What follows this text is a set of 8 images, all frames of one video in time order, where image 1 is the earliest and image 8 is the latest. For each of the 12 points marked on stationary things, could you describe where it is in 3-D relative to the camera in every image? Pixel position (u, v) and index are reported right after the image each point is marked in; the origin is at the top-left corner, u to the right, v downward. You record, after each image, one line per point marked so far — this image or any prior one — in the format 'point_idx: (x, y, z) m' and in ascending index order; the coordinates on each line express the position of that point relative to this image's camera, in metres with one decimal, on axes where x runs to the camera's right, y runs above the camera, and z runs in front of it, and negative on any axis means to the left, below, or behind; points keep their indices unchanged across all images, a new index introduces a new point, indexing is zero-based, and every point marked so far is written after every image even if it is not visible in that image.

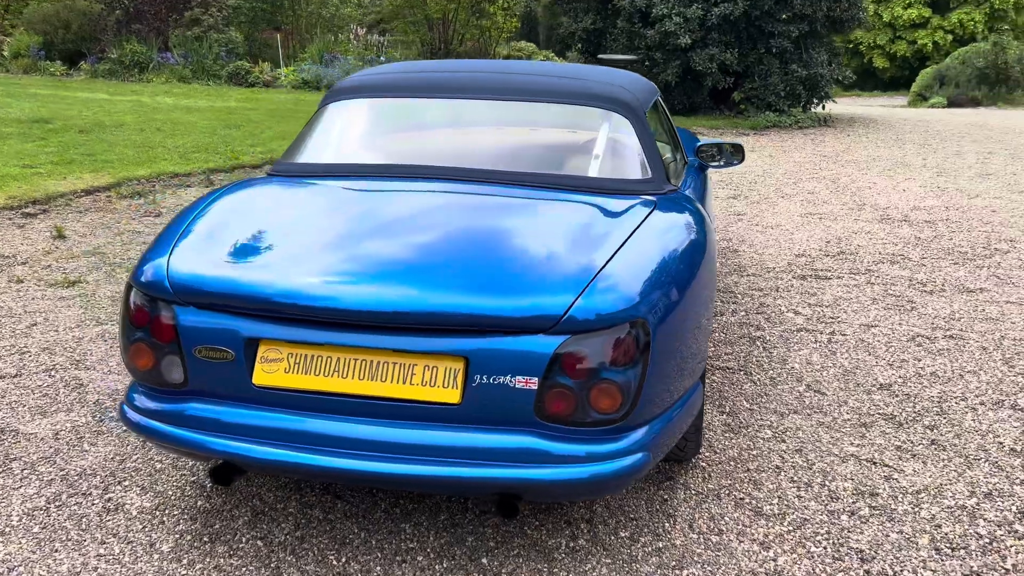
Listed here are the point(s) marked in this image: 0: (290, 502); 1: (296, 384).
0: (-0.6, -0.6, +2.5) m
1: (-0.5, -0.2, +2.1) m
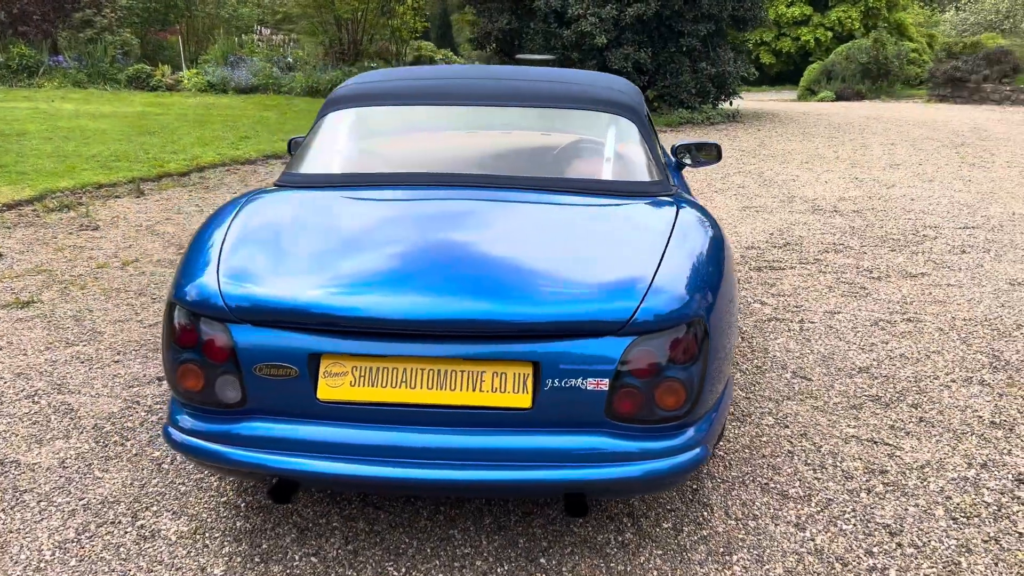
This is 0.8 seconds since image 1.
0: (-0.5, -0.6, +2.5) m
1: (-0.3, -0.2, +2.1) m
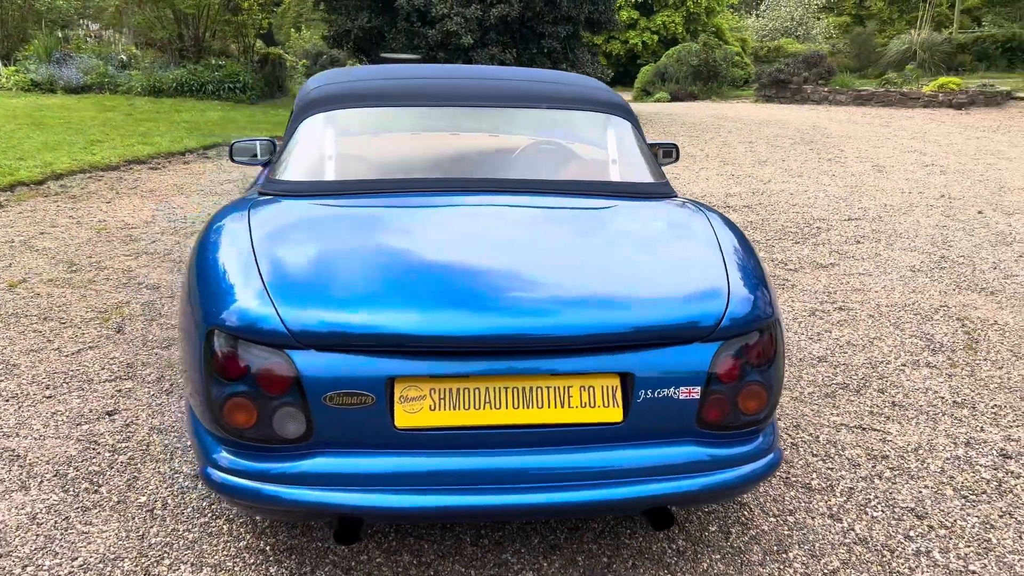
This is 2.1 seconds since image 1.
0: (-0.4, -0.7, +2.3) m
1: (-0.1, -0.3, +1.9) m
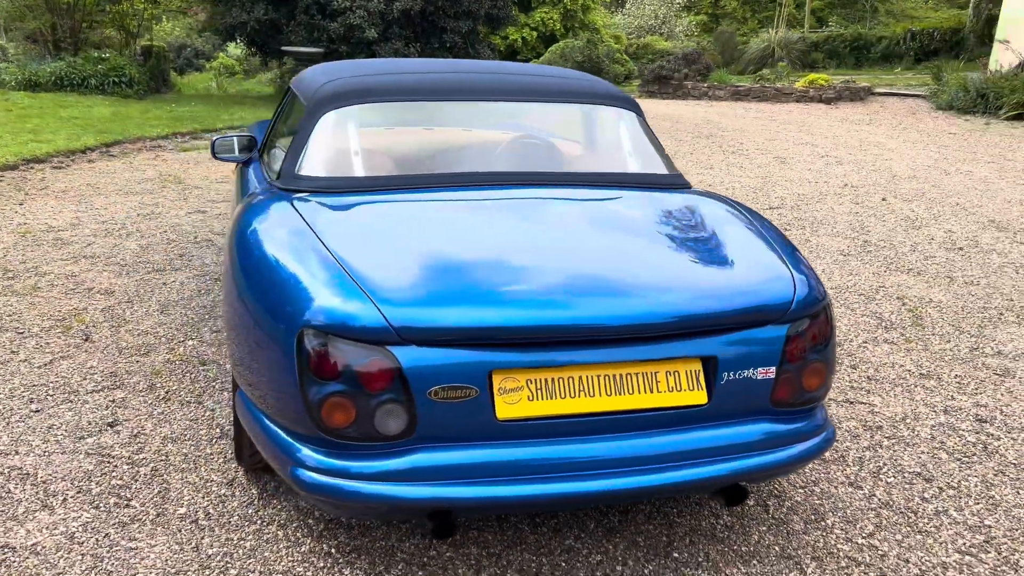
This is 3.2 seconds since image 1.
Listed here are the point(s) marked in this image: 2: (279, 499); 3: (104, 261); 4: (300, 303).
0: (-0.2, -0.7, +2.3) m
1: (+0.1, -0.3, +1.9) m
2: (-0.6, -0.6, +2.4) m
3: (-2.0, +0.1, +4.5) m
4: (-0.5, 0.0, +2.0) m
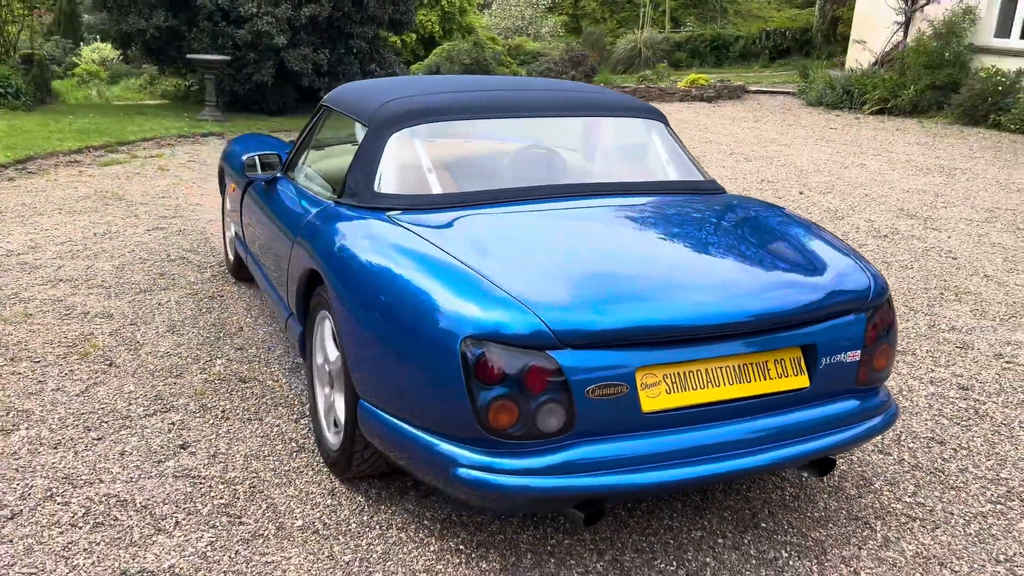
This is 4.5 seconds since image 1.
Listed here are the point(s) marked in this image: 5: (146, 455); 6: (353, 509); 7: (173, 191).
0: (+0.1, -0.7, +2.4) m
1: (+0.4, -0.3, +2.1) m
2: (-0.4, -0.6, +2.5) m
3: (-2.1, 0.0, +4.4) m
4: (-0.1, -0.1, +2.1) m
5: (-1.1, -0.5, +2.8) m
6: (-0.4, -0.6, +2.5) m
7: (-2.5, +0.7, +6.5) m
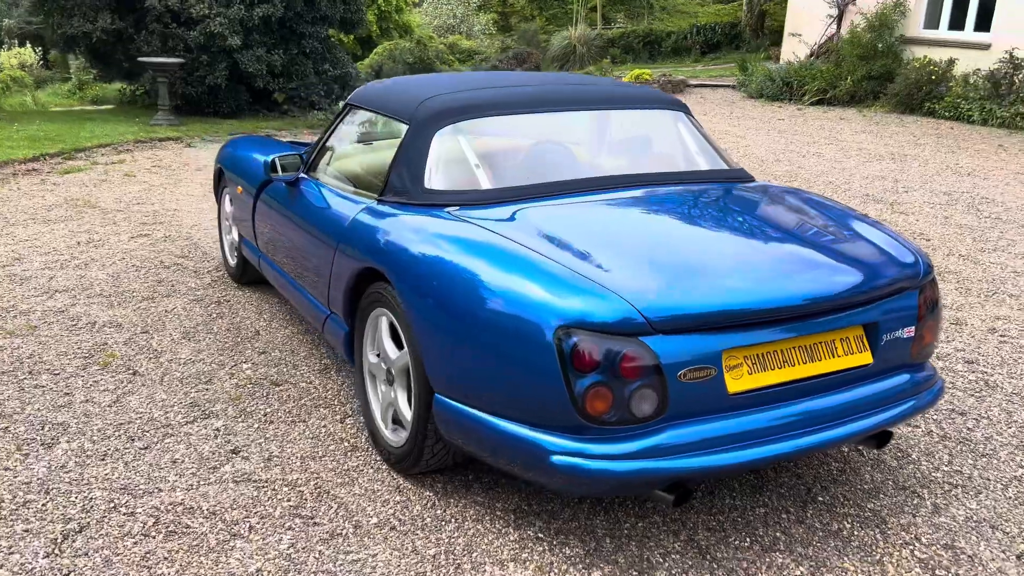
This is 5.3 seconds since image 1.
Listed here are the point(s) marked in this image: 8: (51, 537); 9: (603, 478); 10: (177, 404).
0: (+0.3, -0.6, +2.5) m
1: (+0.6, -0.2, +2.2) m
2: (-0.2, -0.6, +2.6) m
3: (-2.0, 0.0, +4.2) m
4: (+0.1, 0.0, +2.1) m
5: (-0.9, -0.5, +2.7) m
6: (-0.2, -0.6, +2.5) m
7: (-2.6, +0.6, +6.4) m
8: (-1.2, -0.6, +2.3) m
9: (+0.2, -0.4, +2.1) m
10: (-1.2, -0.4, +3.1) m
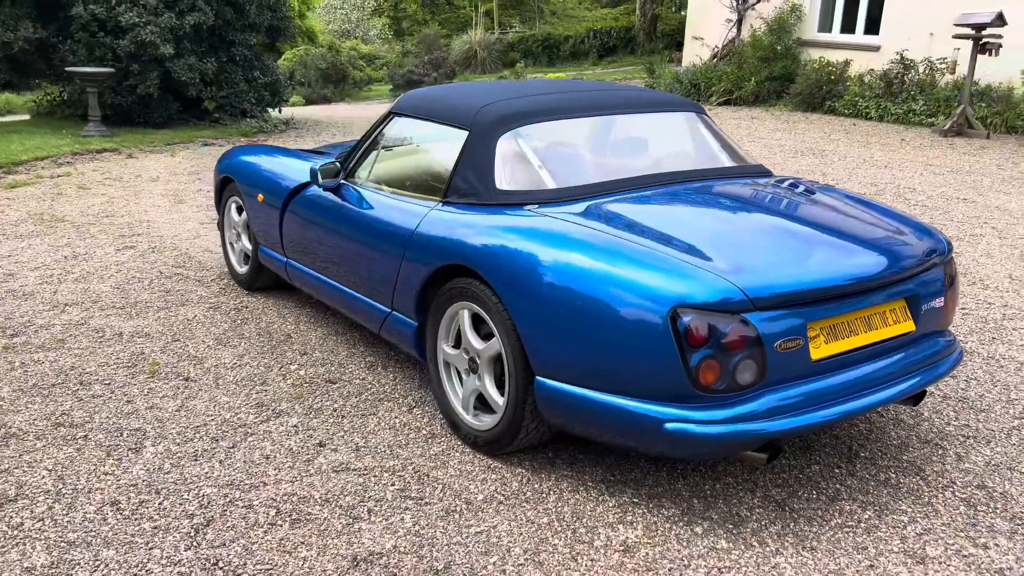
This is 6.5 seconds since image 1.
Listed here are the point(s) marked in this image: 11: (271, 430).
0: (+0.6, -0.6, +2.7) m
1: (+0.9, -0.2, +2.5) m
2: (+0.1, -0.6, +2.8) m
3: (-2.0, -0.1, +4.2) m
4: (+0.3, 0.0, +2.4) m
5: (-0.7, -0.5, +2.8) m
6: (0.0, -0.6, +2.7) m
7: (-2.8, +0.5, +6.3) m
8: (-0.9, -0.7, +2.4) m
9: (+0.5, -0.4, +2.3) m
10: (-1.0, -0.4, +3.2) m
11: (-0.8, -0.5, +3.0) m
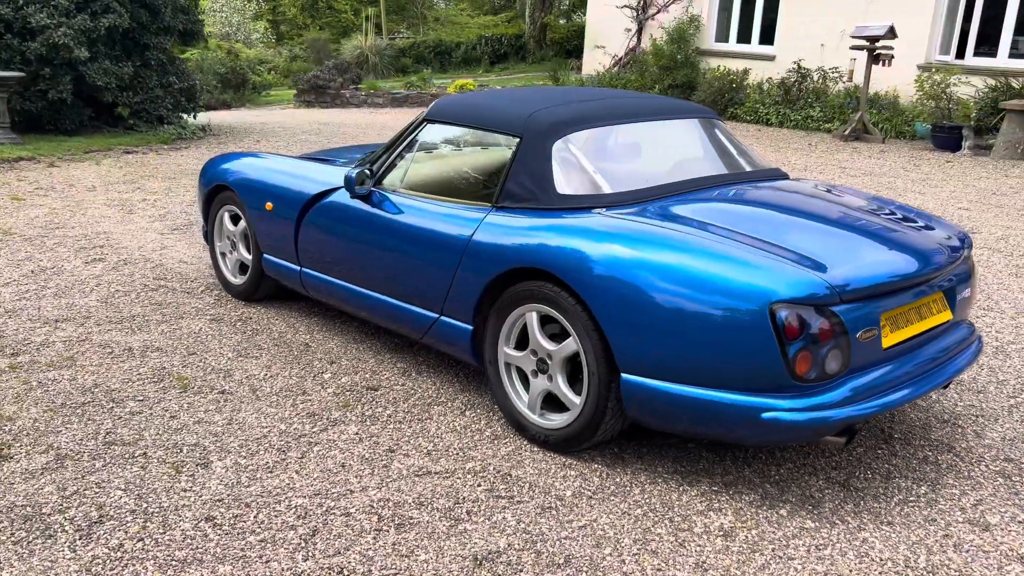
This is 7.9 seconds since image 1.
0: (+0.8, -0.6, +2.9) m
1: (+1.1, -0.2, +2.7) m
2: (+0.3, -0.6, +2.9) m
3: (-1.9, -0.1, +4.1) m
4: (+0.6, 0.0, +2.5) m
5: (-0.5, -0.6, +2.8) m
6: (+0.3, -0.6, +2.8) m
7: (-3.0, +0.4, +6.0) m
8: (-0.6, -0.7, +2.4) m
9: (+0.8, -0.4, +2.5) m
10: (-0.8, -0.4, +3.2) m
11: (-0.6, -0.5, +3.0) m
